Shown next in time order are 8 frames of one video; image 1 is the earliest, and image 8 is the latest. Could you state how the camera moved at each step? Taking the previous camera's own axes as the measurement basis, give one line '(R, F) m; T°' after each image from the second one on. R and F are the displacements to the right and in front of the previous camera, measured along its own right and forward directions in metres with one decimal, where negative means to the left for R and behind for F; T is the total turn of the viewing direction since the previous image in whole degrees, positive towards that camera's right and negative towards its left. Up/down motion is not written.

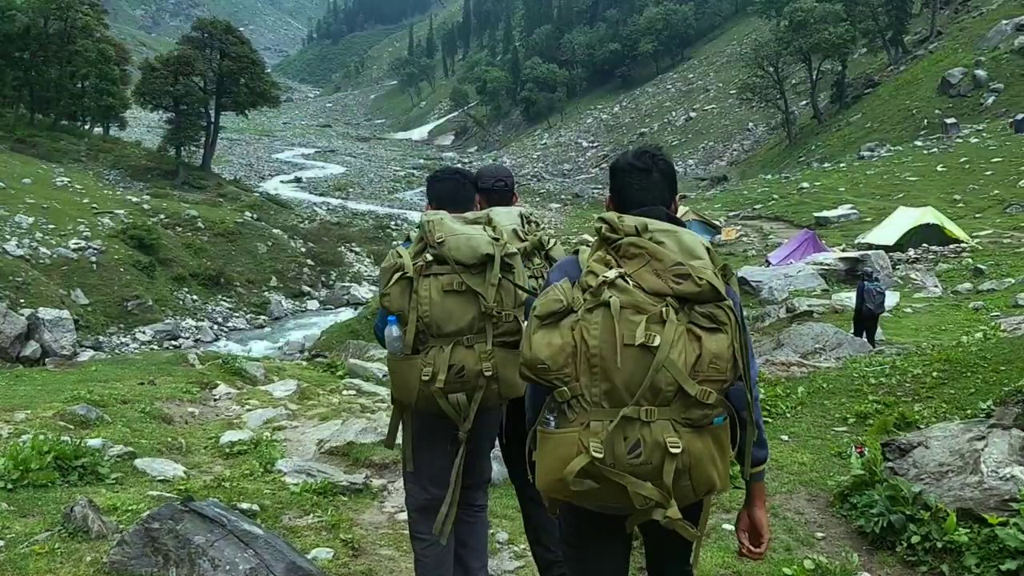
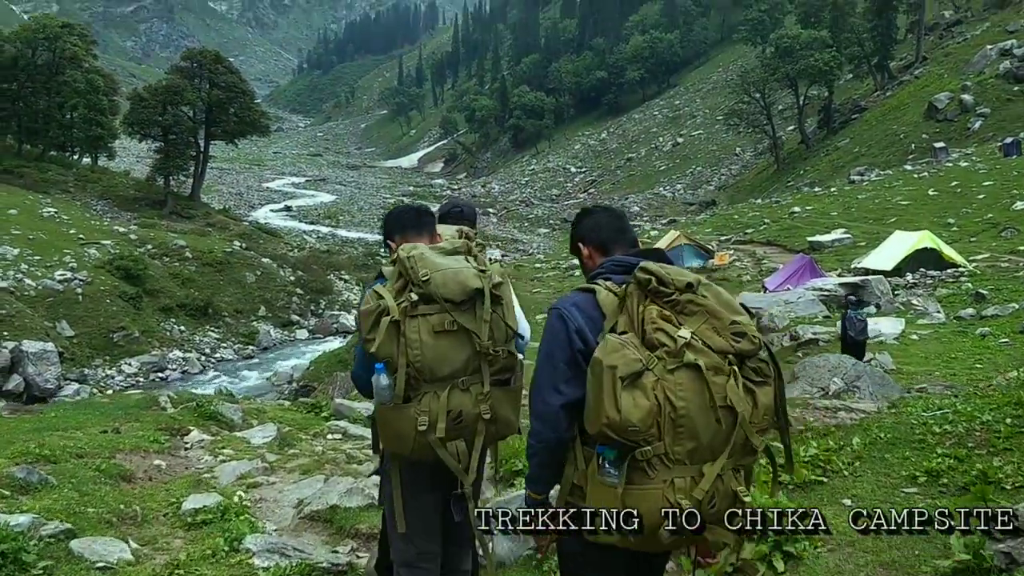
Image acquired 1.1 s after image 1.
(-0.1, +0.4) m; +1°
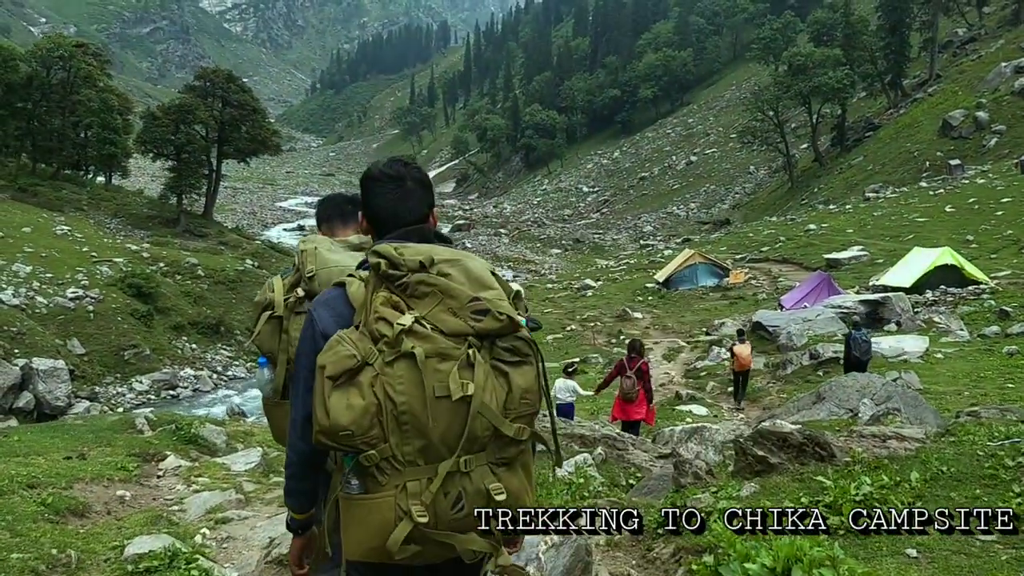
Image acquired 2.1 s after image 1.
(0.0, +0.4) m; -1°
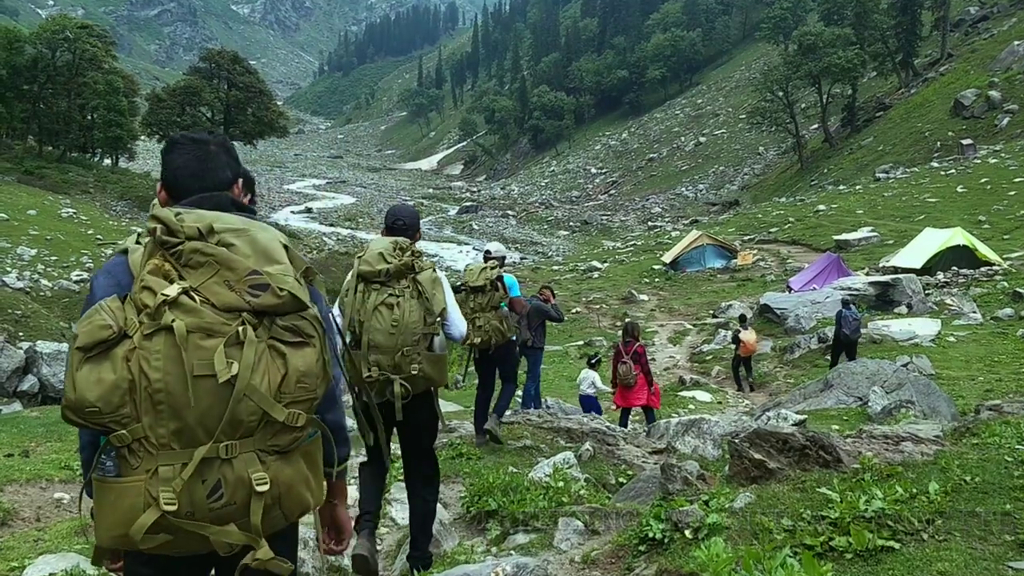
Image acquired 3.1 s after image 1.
(+0.1, +0.3) m; -1°
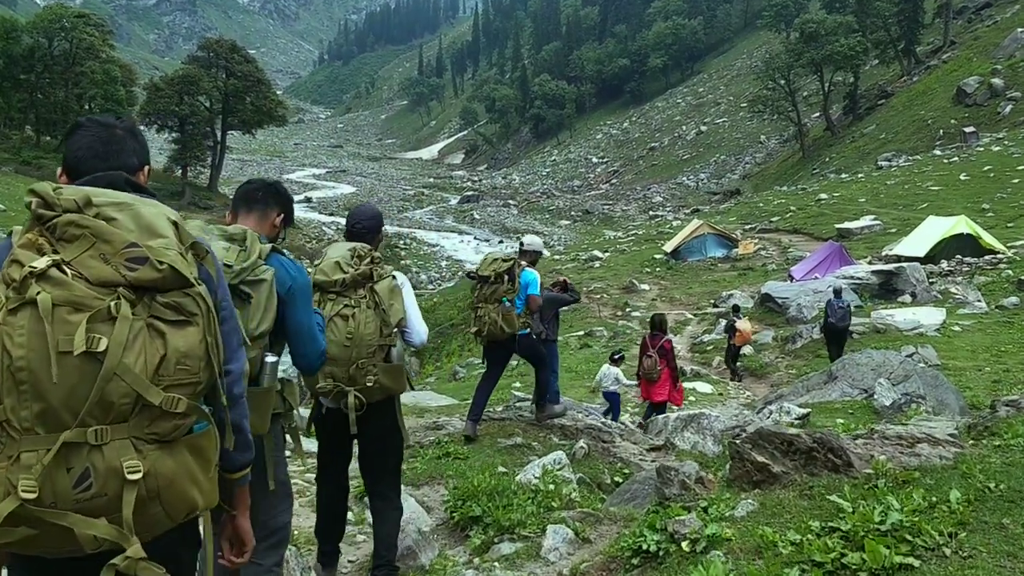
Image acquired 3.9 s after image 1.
(+0.1, +0.2) m; 0°
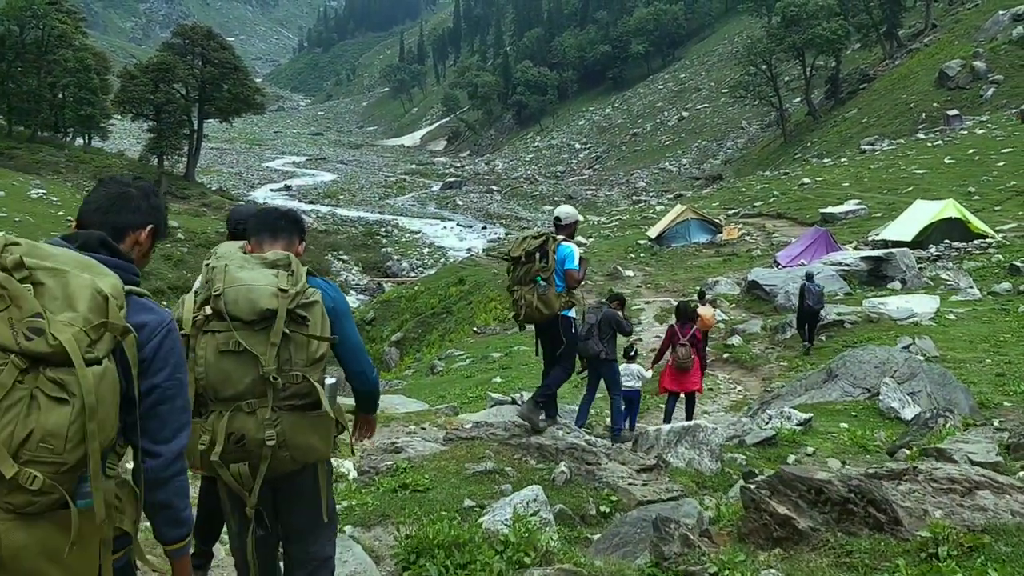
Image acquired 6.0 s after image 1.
(+0.1, +0.5) m; +1°
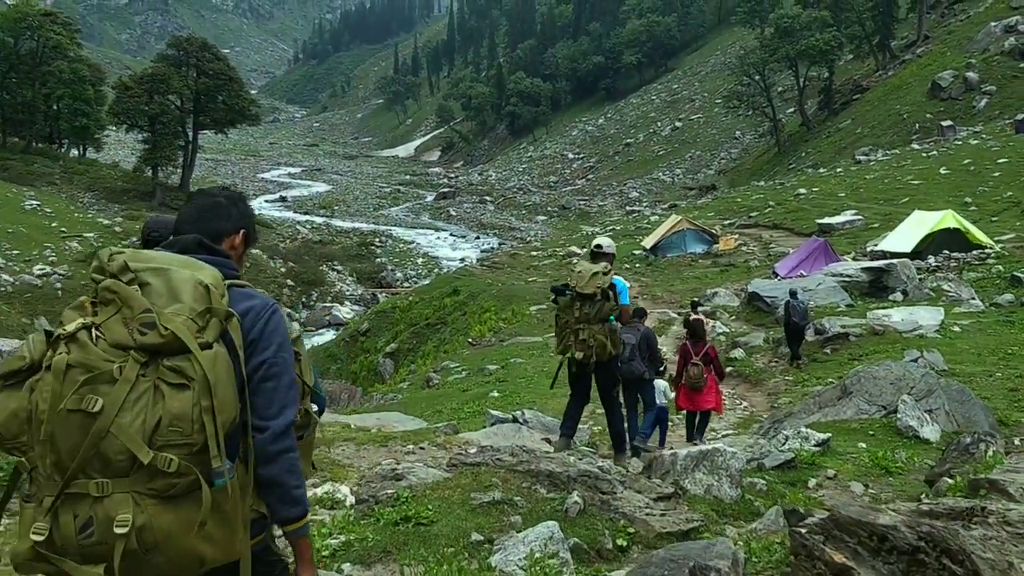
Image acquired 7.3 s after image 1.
(-0.1, +0.2) m; 0°
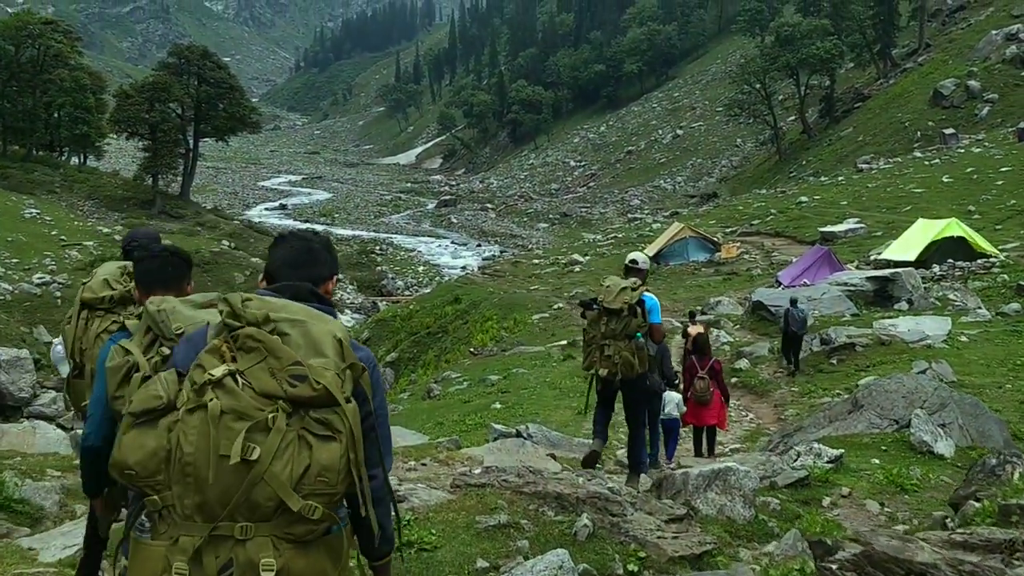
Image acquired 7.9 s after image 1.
(0.0, +0.1) m; 0°
